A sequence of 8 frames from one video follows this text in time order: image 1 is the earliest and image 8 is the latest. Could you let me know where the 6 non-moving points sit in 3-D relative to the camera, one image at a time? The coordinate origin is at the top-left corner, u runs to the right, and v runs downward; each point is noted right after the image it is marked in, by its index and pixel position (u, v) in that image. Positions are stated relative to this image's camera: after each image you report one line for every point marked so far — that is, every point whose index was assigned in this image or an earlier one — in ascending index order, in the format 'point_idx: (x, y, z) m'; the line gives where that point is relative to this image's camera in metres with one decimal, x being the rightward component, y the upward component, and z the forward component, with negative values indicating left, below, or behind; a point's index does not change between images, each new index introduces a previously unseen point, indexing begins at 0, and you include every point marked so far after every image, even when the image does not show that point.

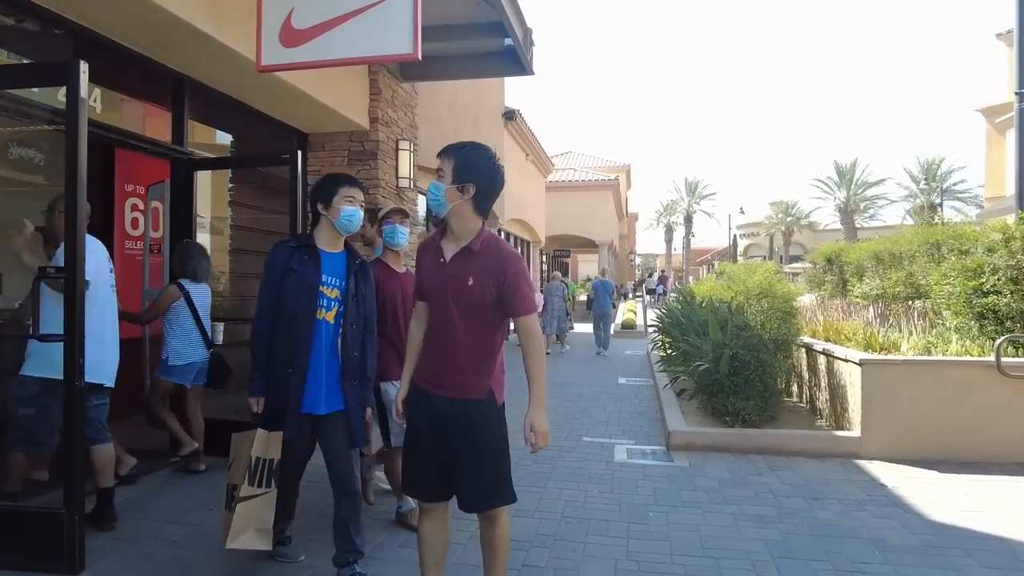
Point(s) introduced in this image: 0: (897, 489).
0: (+2.7, -1.4, +4.7) m
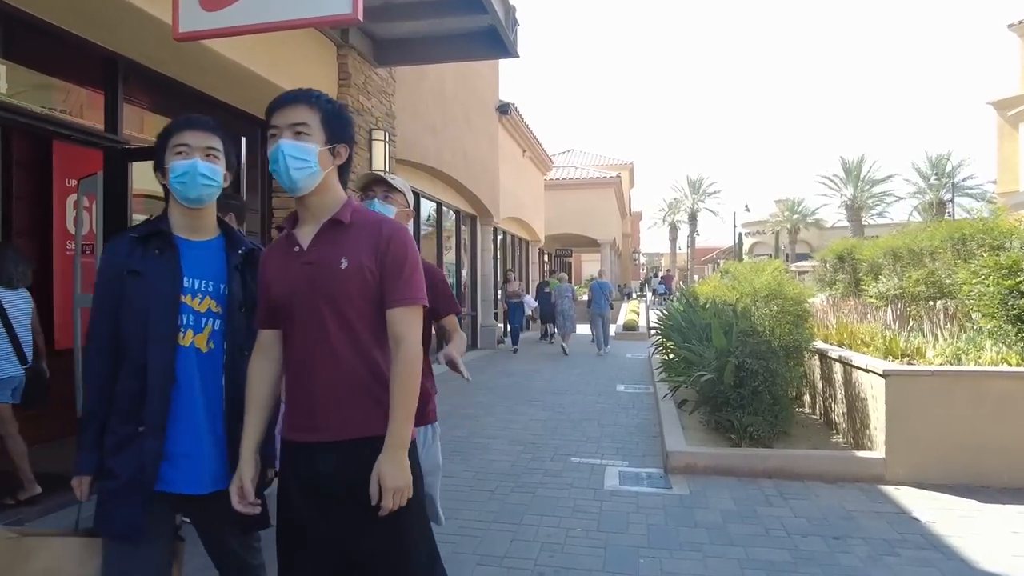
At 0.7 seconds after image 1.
0: (+2.5, -1.4, +4.0) m
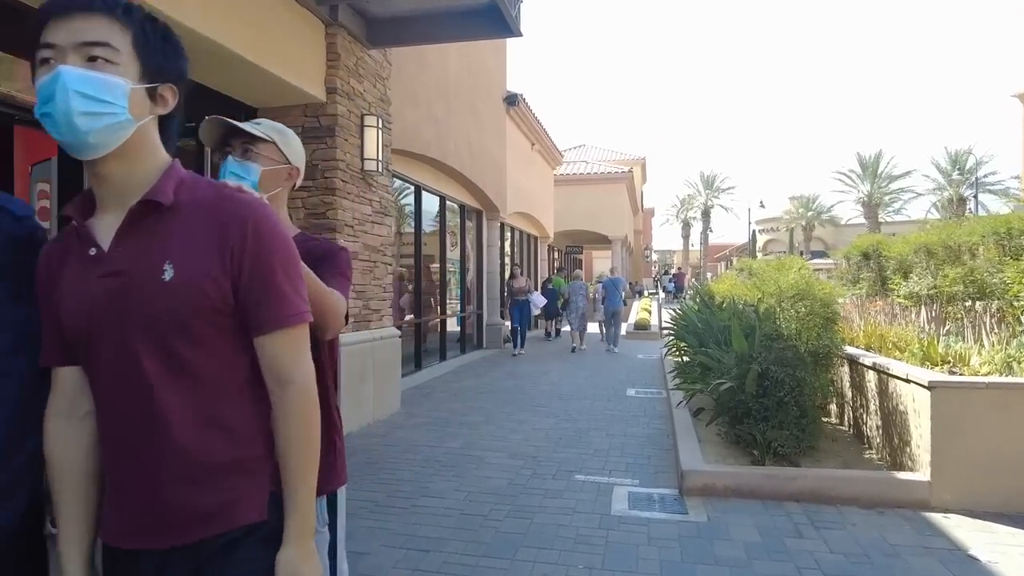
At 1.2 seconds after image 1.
0: (+2.4, -1.4, +3.4) m
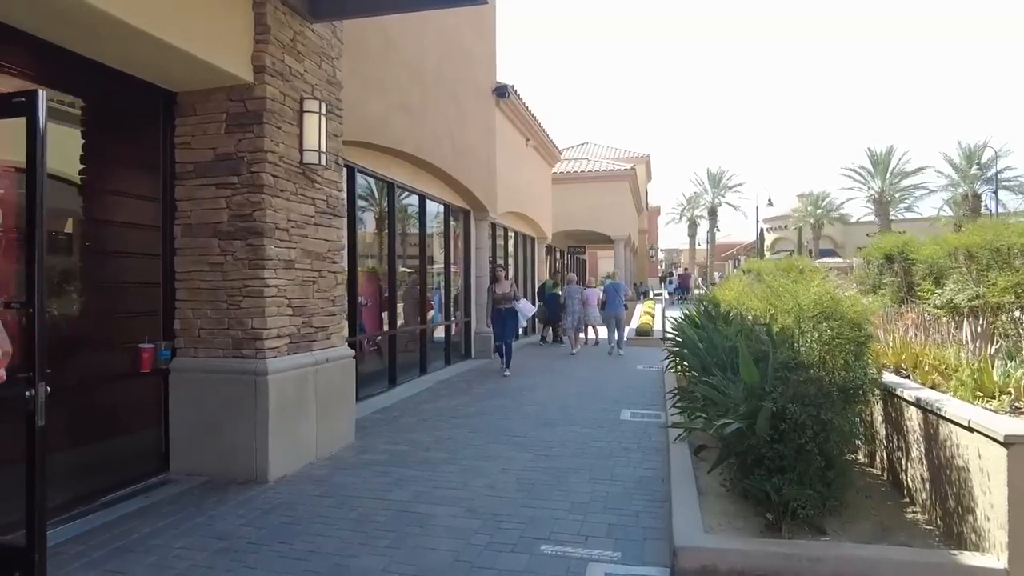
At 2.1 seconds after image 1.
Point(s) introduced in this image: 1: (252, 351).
0: (+2.1, -1.5, +2.3) m
1: (-2.1, -0.5, +5.5) m
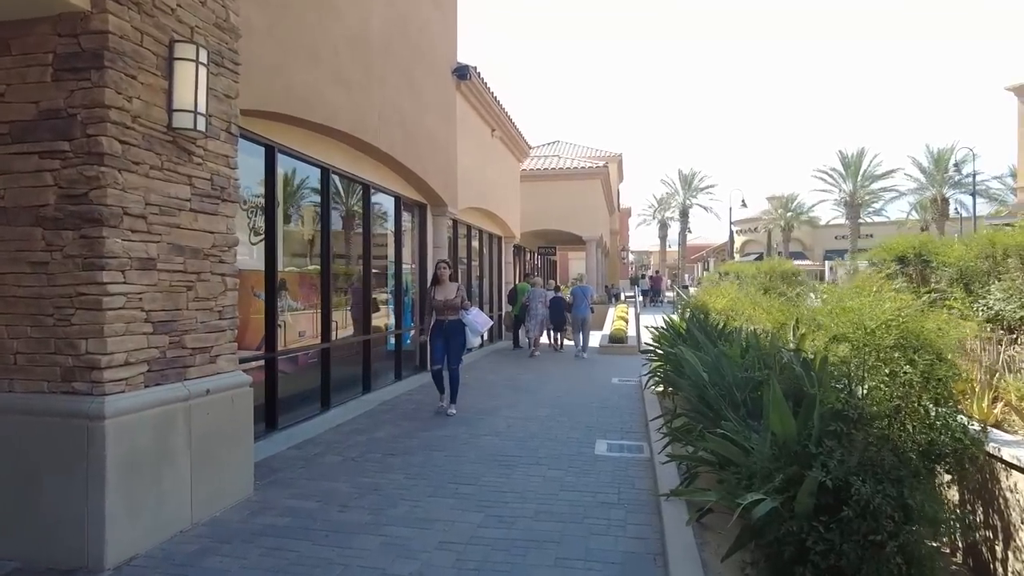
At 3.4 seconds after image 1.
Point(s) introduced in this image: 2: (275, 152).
0: (+1.9, -1.6, +0.9) m
1: (-2.5, -0.6, +4.0) m
2: (-2.7, +1.6, +7.7) m
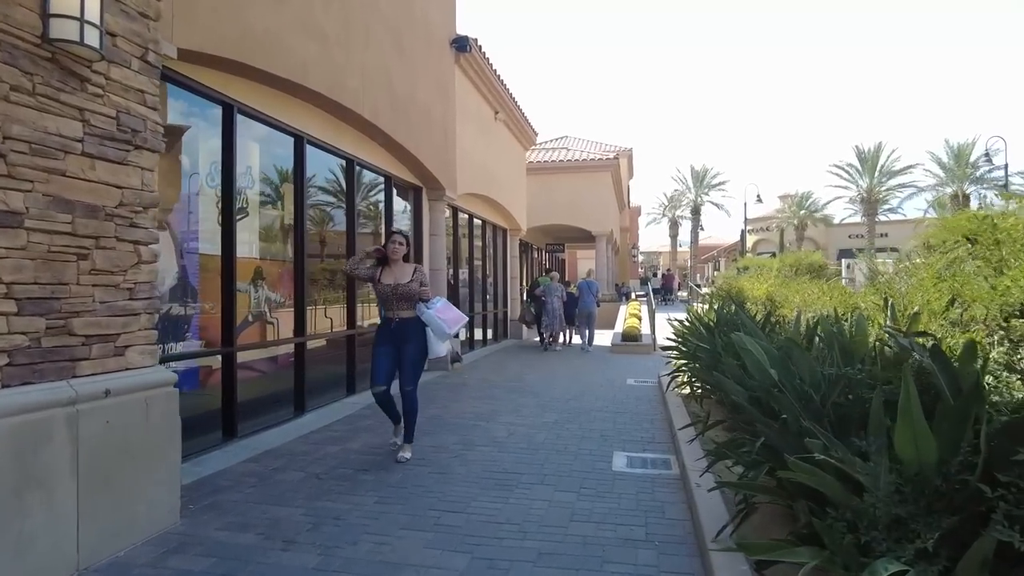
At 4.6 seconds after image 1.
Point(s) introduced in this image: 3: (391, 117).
0: (+1.8, -1.4, -0.3) m
1: (-2.5, -0.4, +2.8) m
2: (-2.7, +1.7, +6.6) m
3: (-1.7, +2.4, +9.4) m
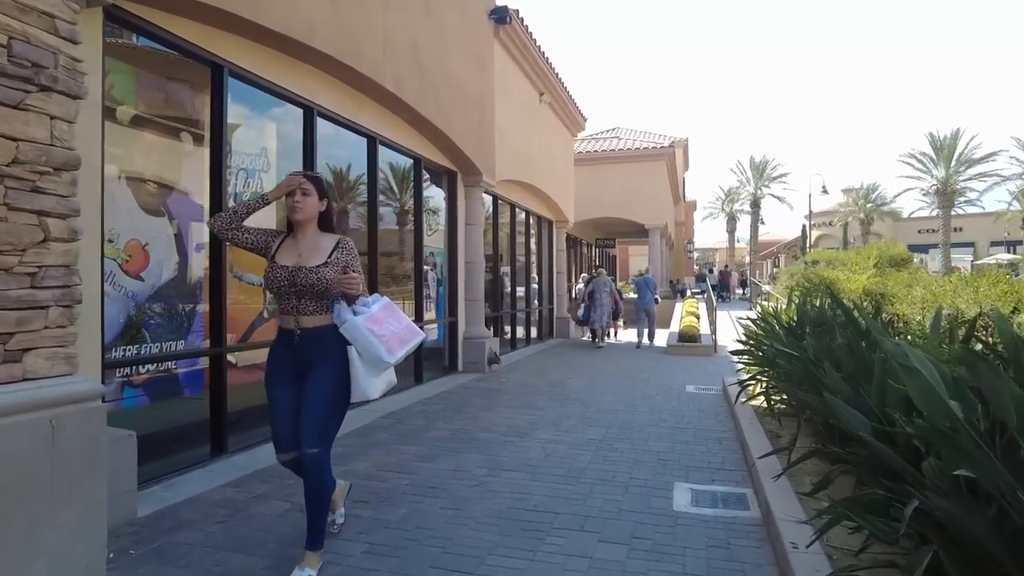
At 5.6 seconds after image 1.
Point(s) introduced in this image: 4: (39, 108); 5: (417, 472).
0: (+1.6, -1.4, -1.5) m
1: (-2.5, -0.3, +1.9) m
2: (-2.4, +1.8, +5.6) m
3: (-1.1, +2.5, +8.3) m
4: (-2.1, +0.8, +3.0) m
5: (-0.7, -1.4, +5.1) m
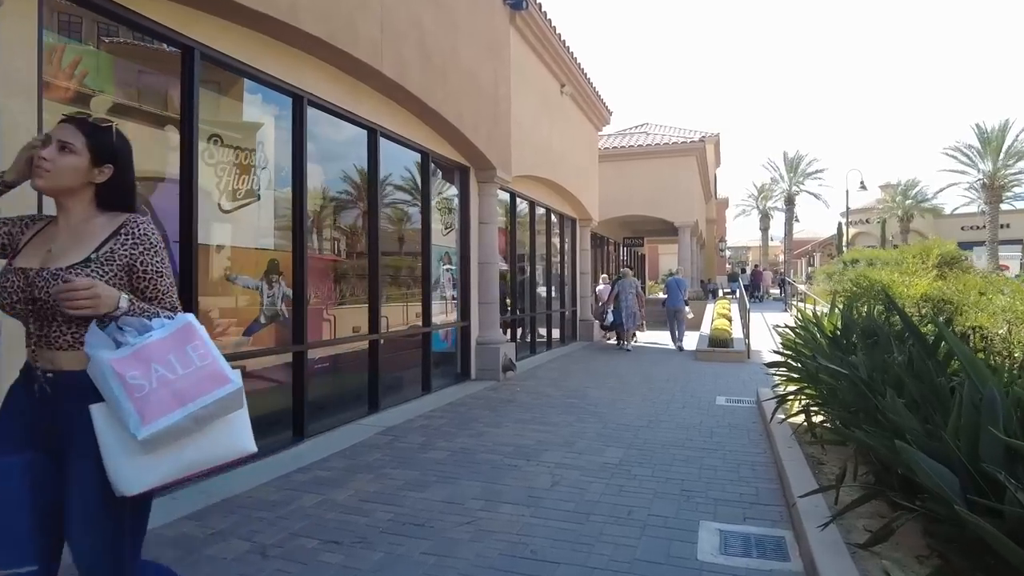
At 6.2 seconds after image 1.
0: (+1.3, -1.4, -2.2) m
1: (-2.7, -0.4, +1.4) m
2: (-2.4, +1.8, +5.1) m
3: (-1.0, +2.4, +7.7) m
4: (-2.2, +0.8, +2.4) m
5: (-0.7, -1.4, +4.5) m
